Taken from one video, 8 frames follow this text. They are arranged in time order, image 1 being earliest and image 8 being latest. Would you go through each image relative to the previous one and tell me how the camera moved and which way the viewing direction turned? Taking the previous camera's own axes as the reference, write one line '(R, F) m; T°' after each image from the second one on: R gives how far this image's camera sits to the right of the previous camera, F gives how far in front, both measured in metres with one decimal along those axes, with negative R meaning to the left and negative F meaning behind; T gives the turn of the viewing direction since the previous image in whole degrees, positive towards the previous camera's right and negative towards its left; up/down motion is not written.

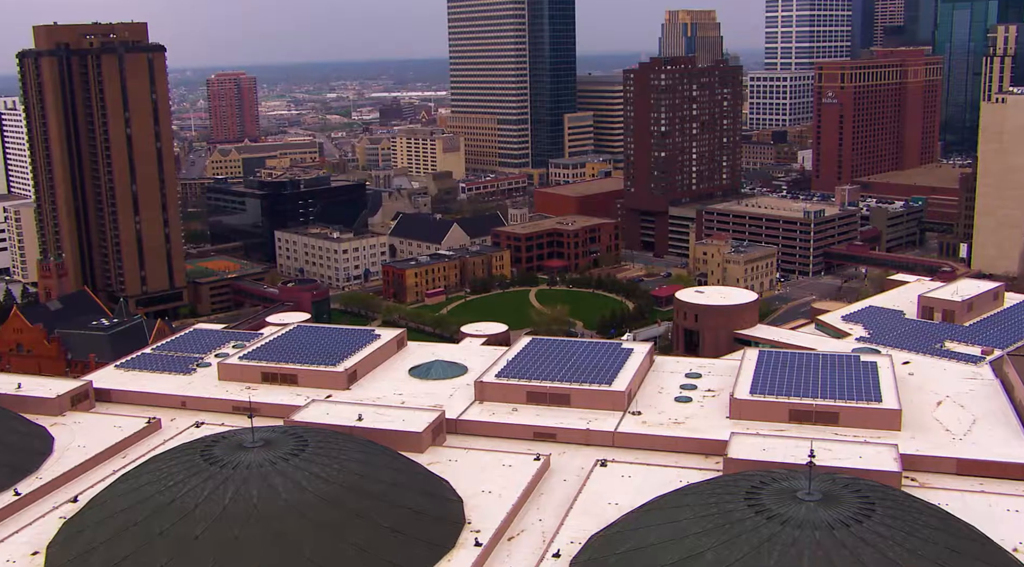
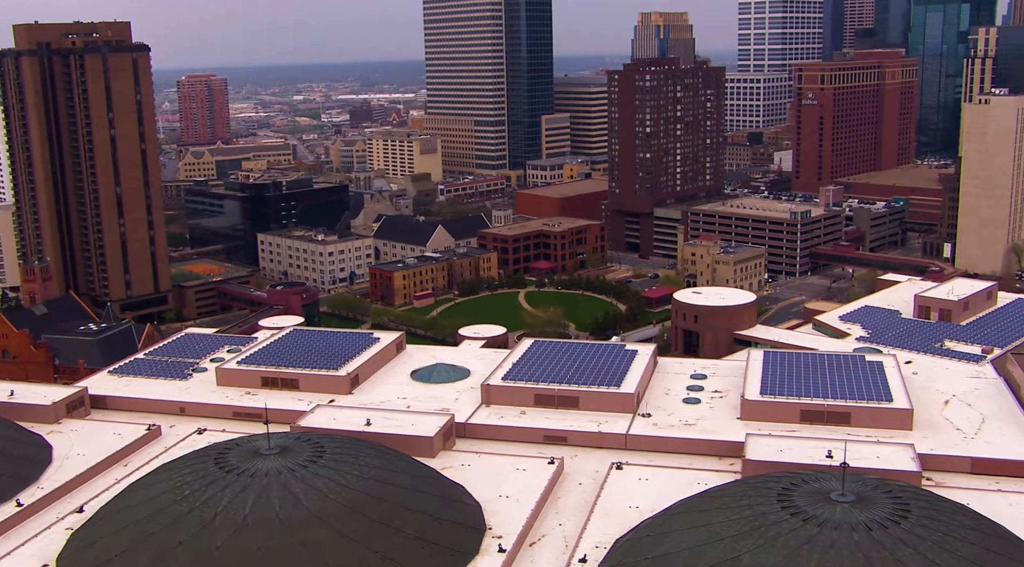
(-1.1, +0.4) m; +2°
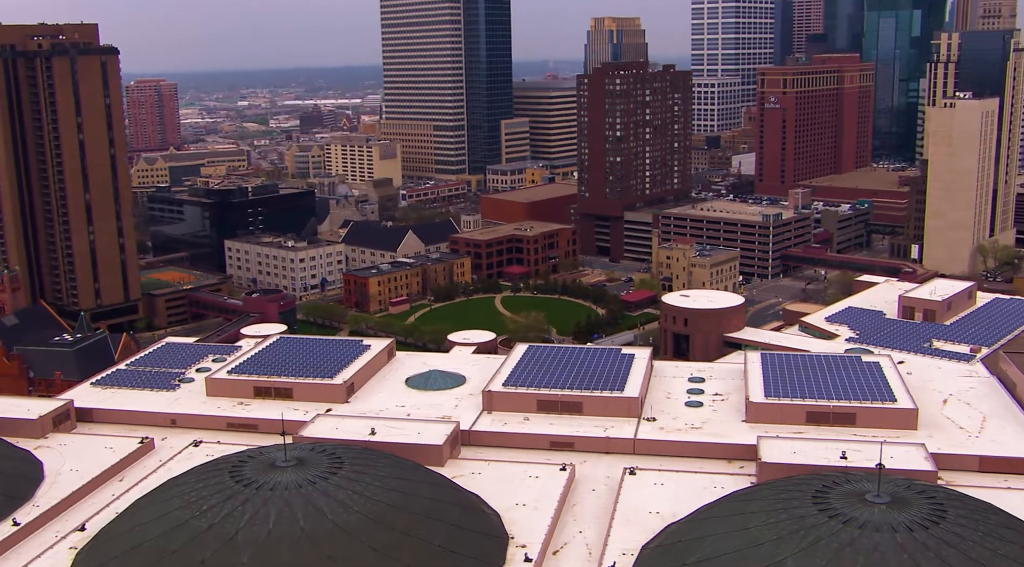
(-1.5, +0.4) m; +3°
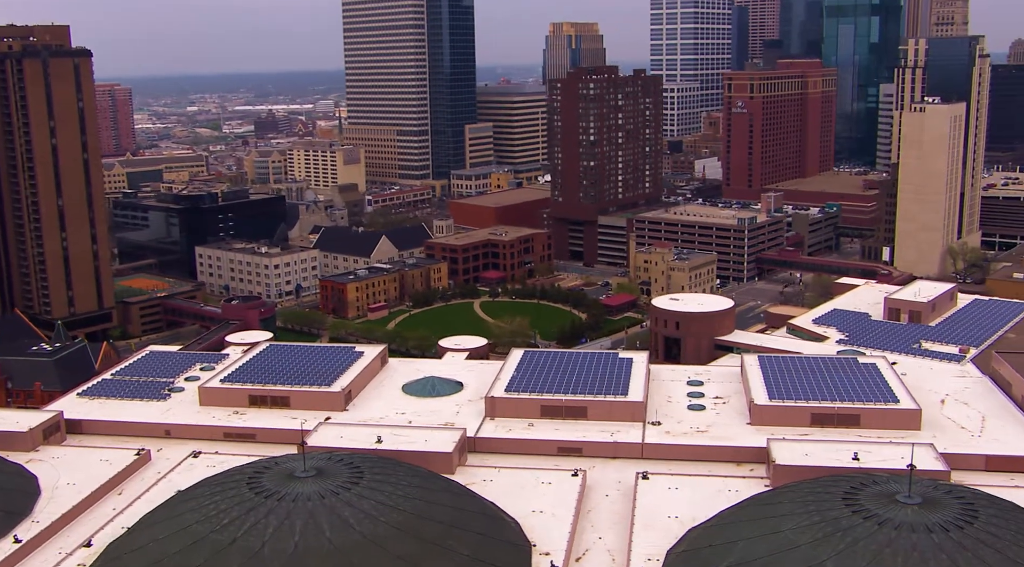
(-1.4, +0.3) m; +3°
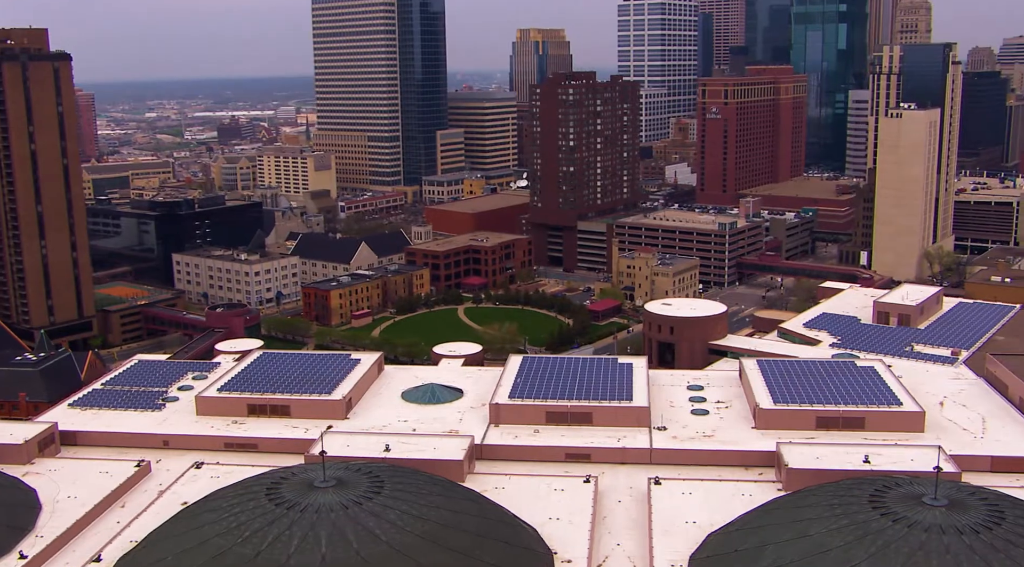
(-1.1, +0.2) m; +2°
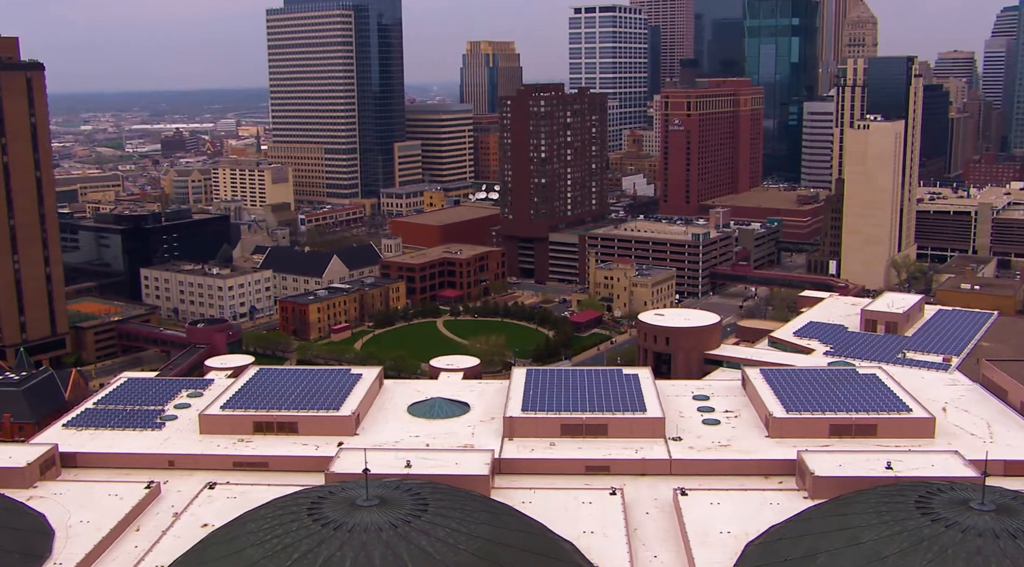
(-1.9, +0.2) m; +3°
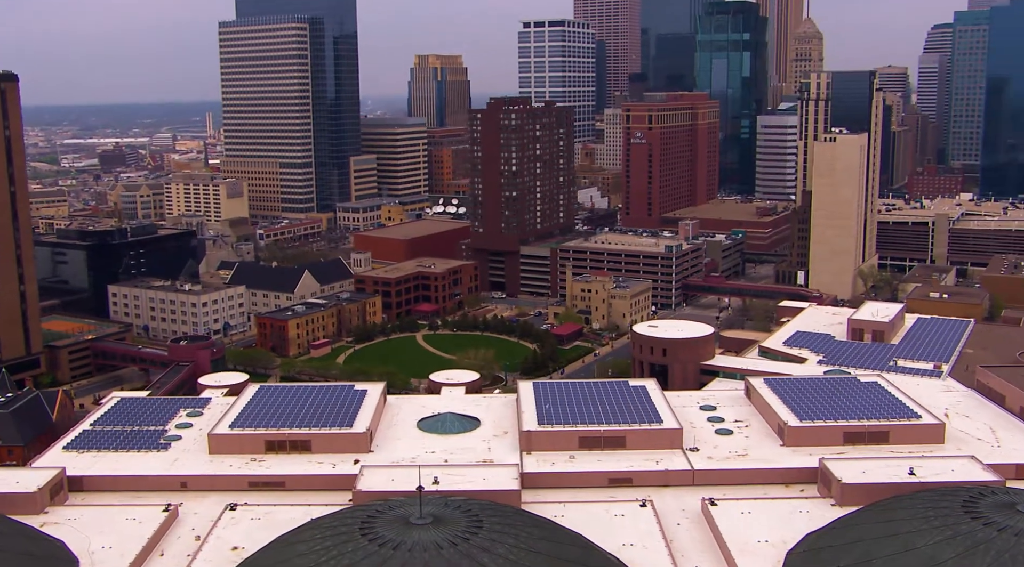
(-2.1, +0.1) m; +3°
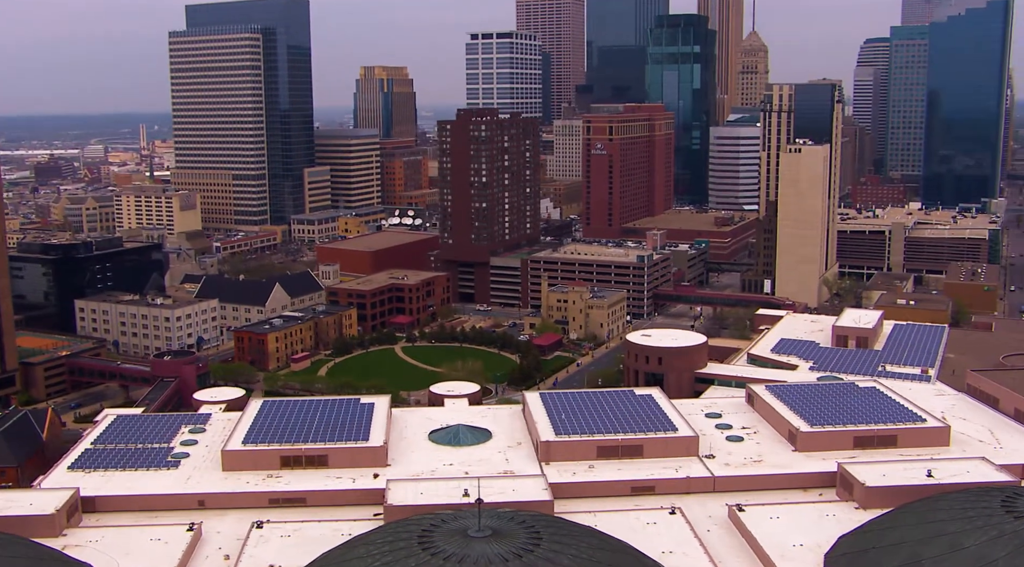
(-2.2, -0.1) m; +3°
